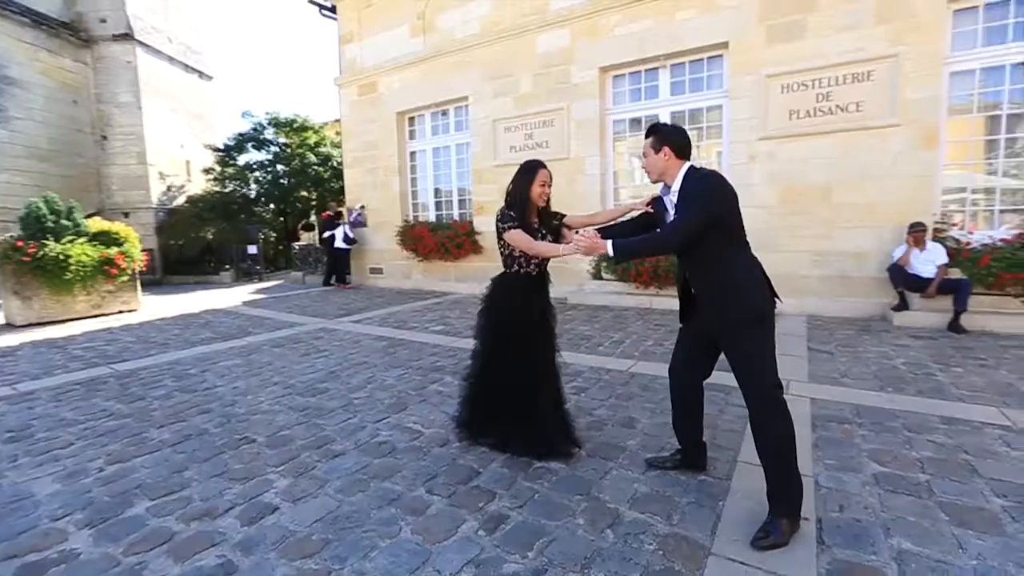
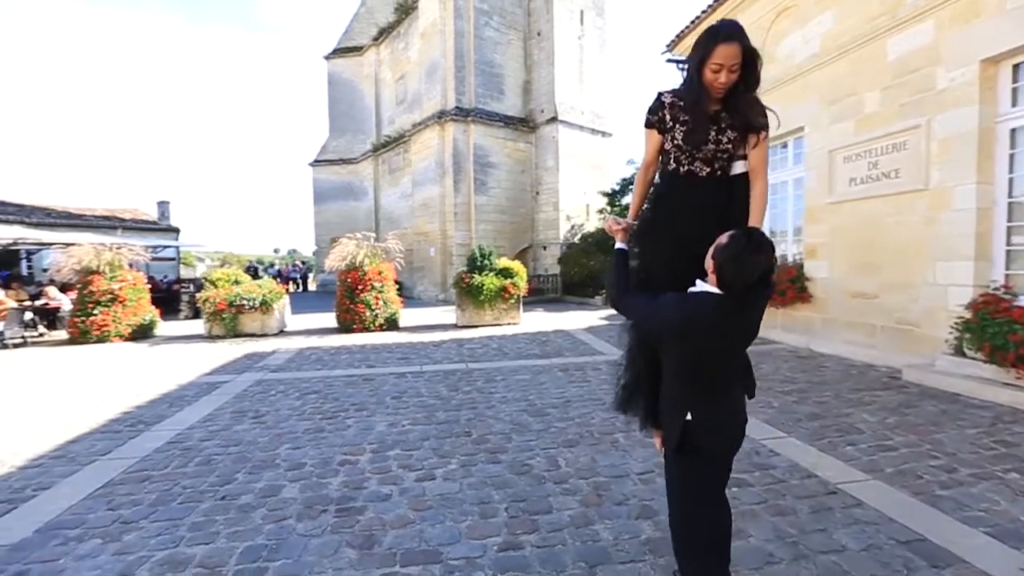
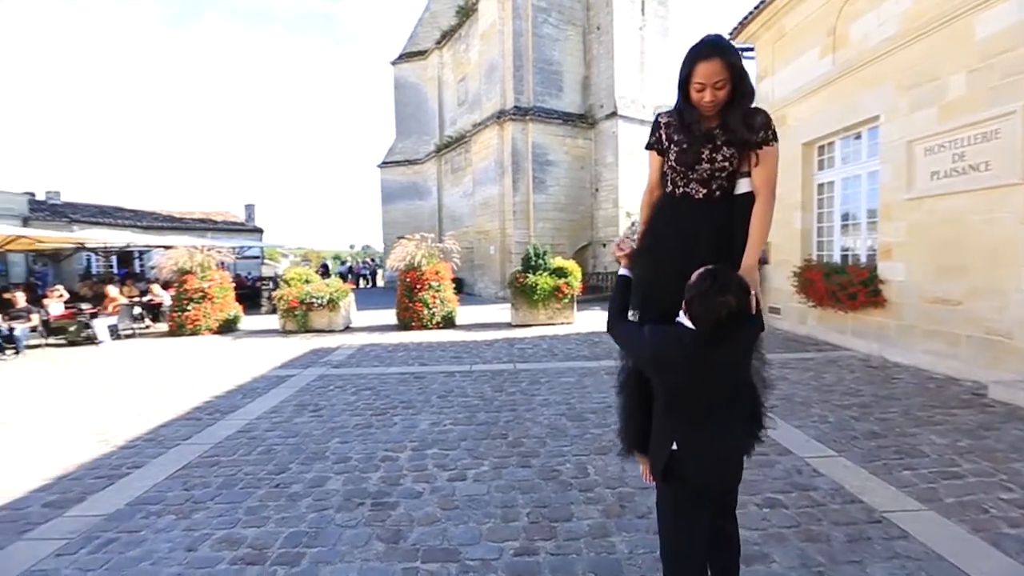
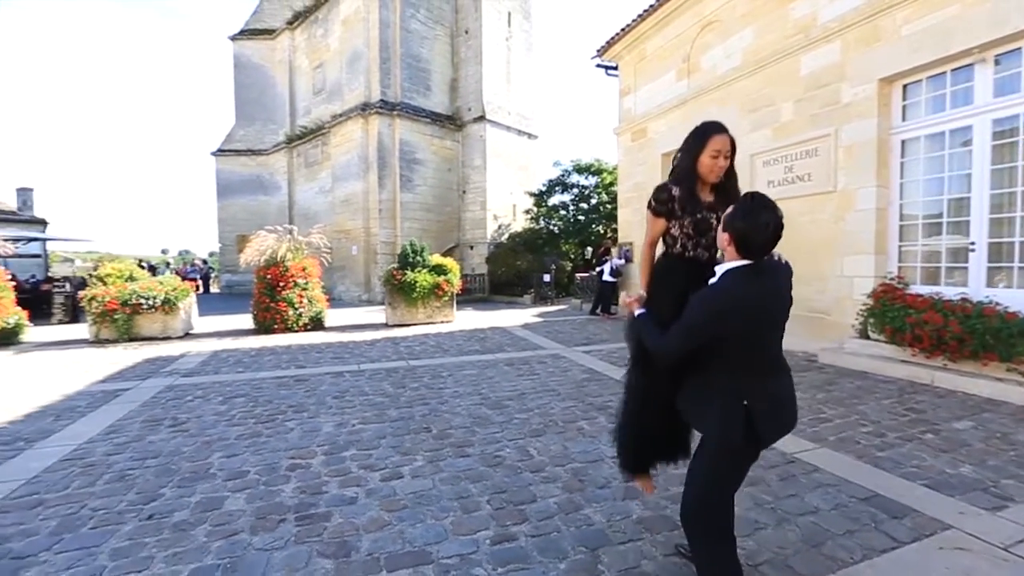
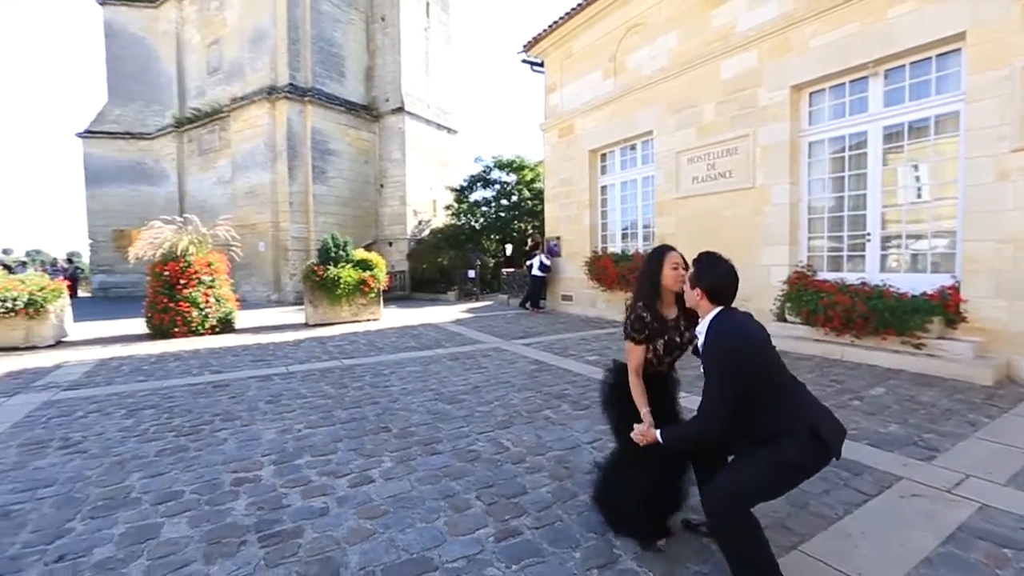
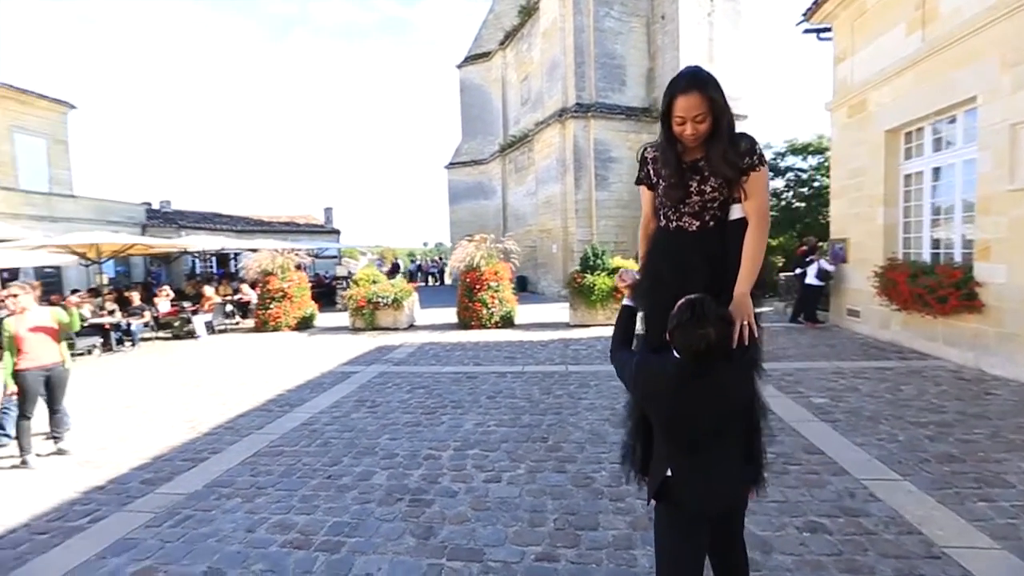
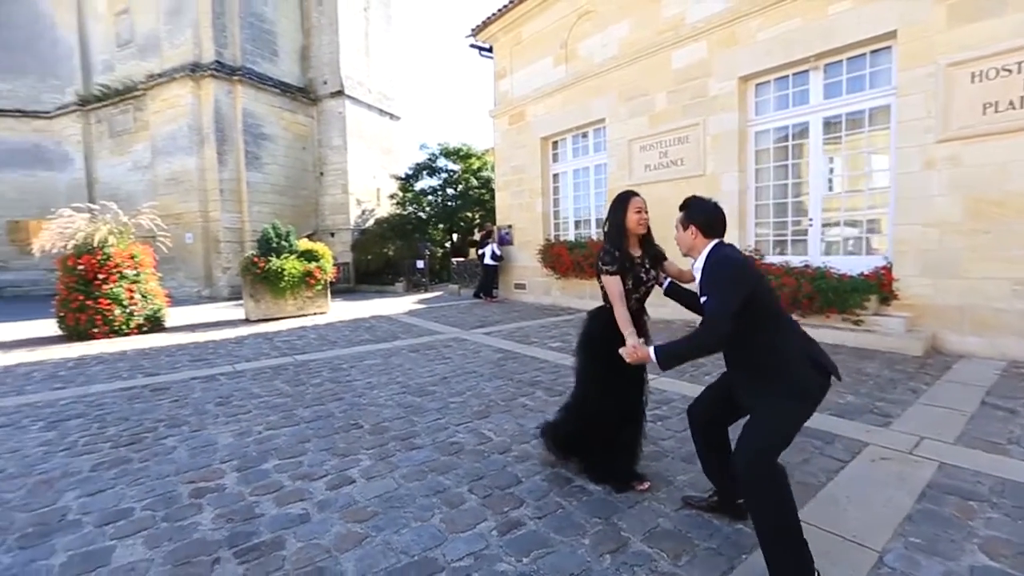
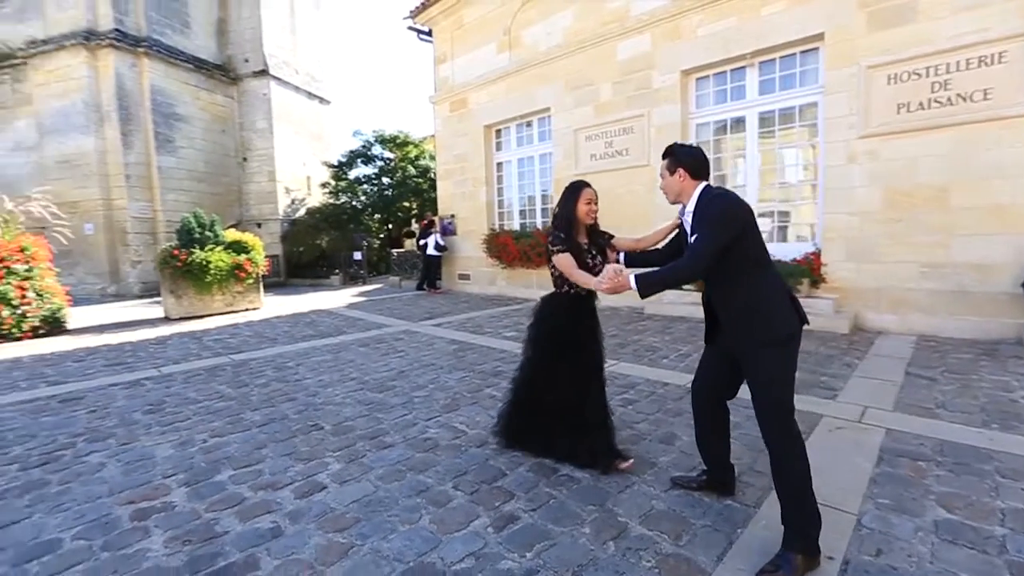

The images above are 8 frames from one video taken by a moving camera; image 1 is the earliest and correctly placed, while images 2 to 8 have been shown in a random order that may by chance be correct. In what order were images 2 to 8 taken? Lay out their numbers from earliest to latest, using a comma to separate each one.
8, 7, 5, 4, 2, 3, 6
